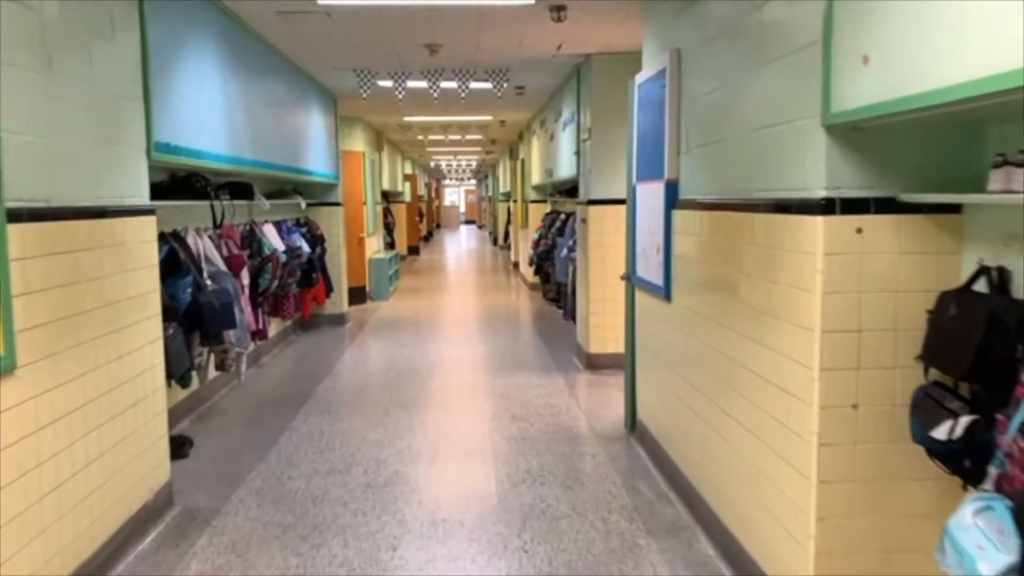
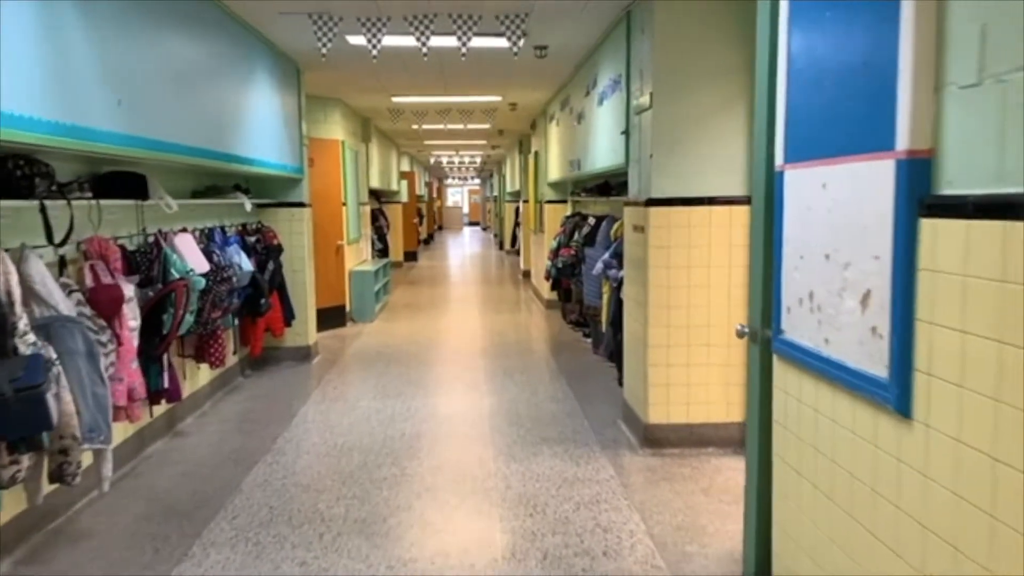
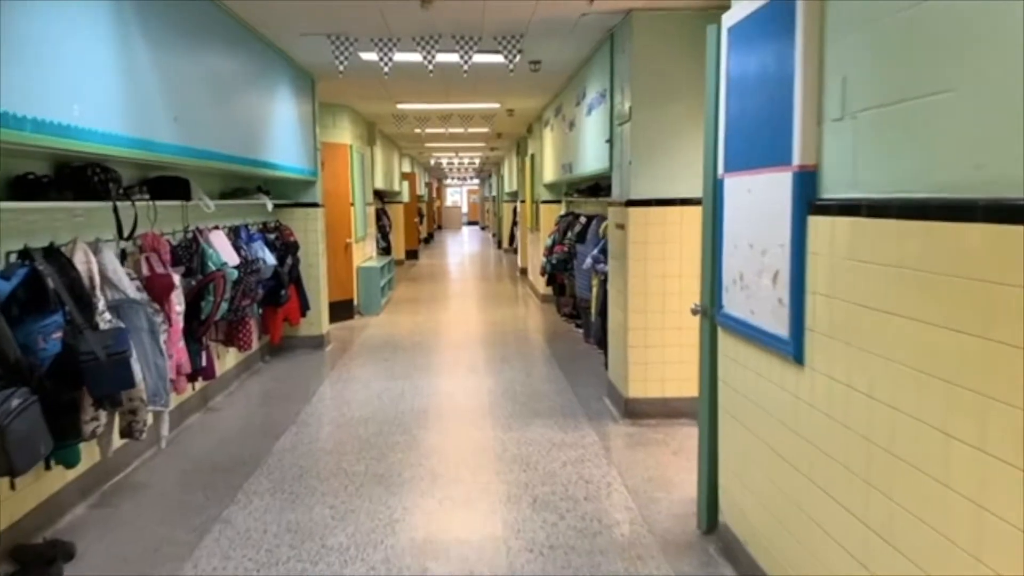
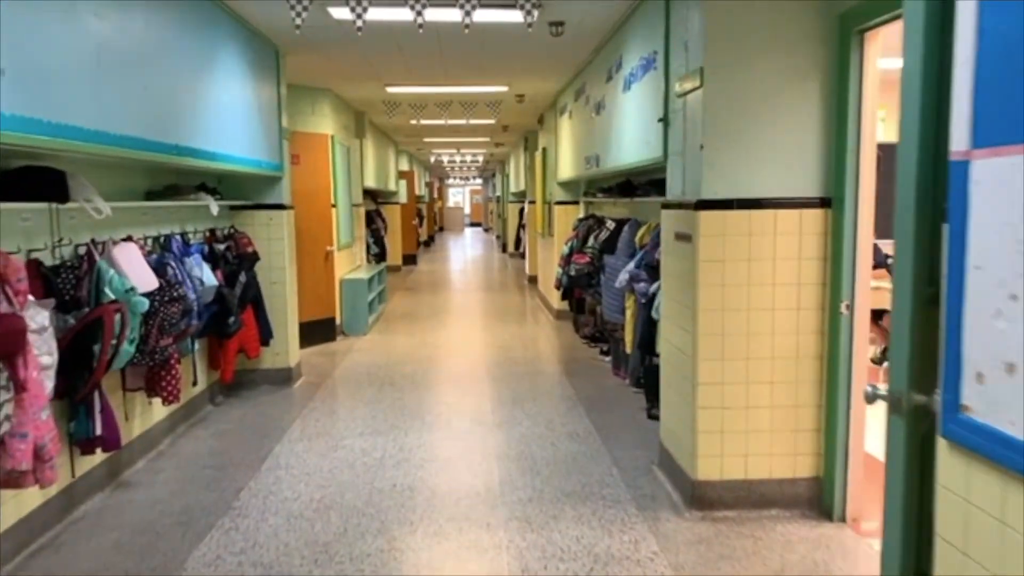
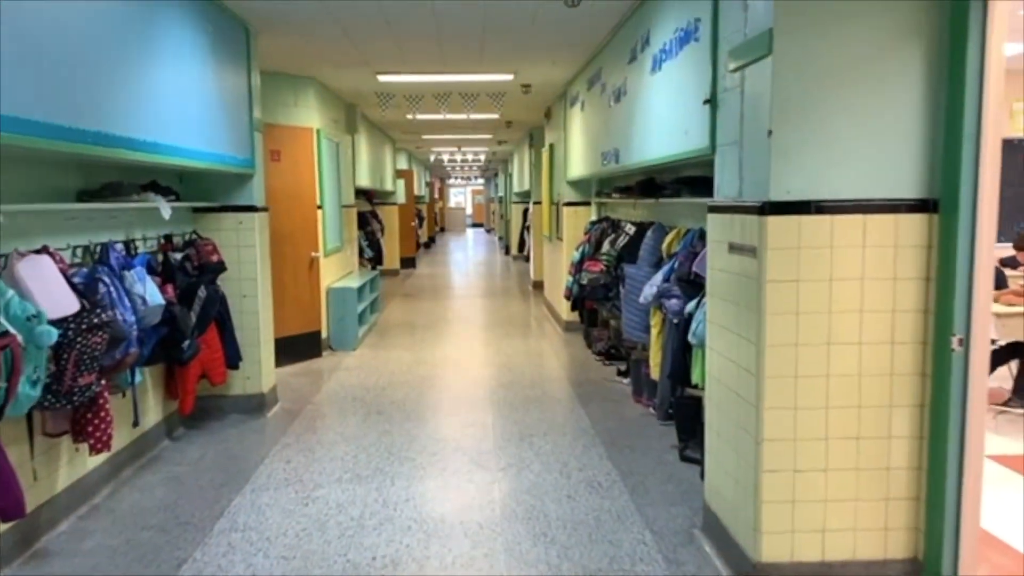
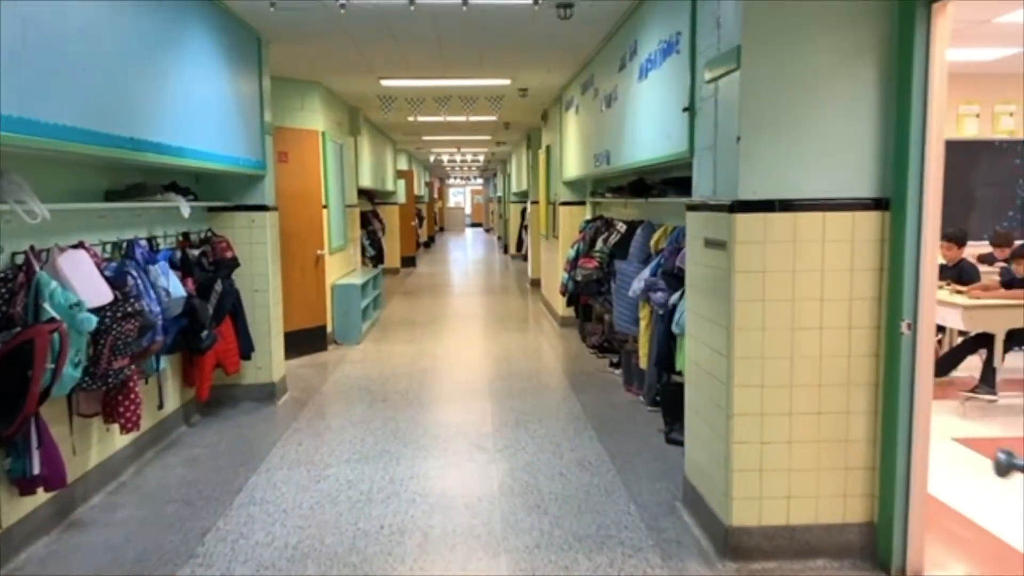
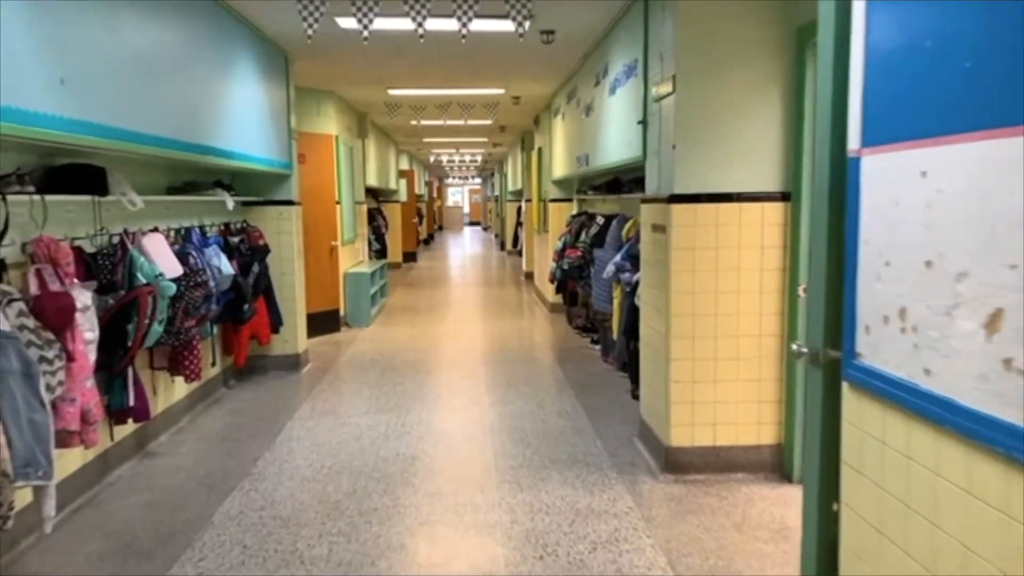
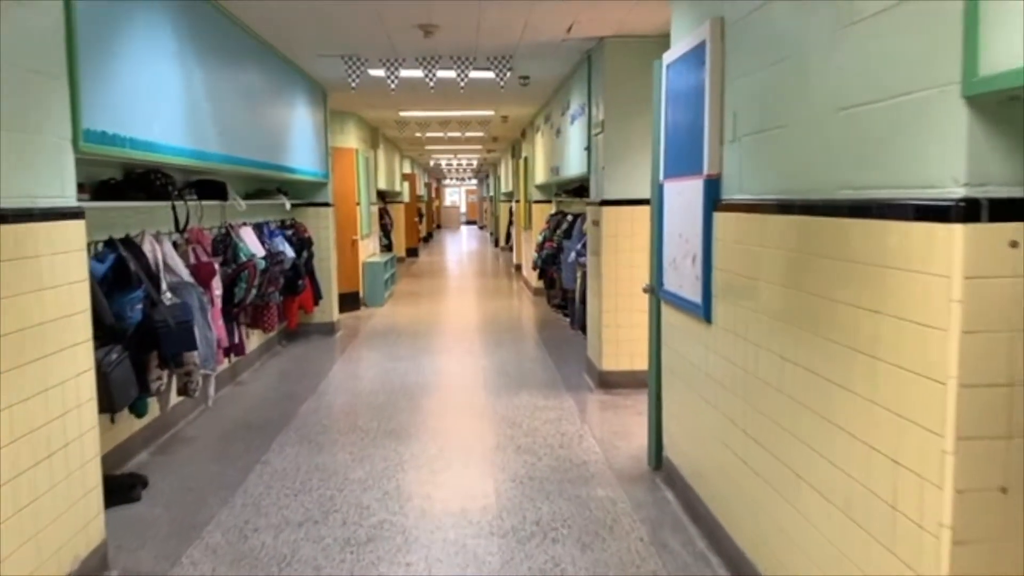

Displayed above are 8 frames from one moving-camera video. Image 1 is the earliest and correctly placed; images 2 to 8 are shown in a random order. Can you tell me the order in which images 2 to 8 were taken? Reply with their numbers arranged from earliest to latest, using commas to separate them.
8, 3, 2, 7, 4, 6, 5
